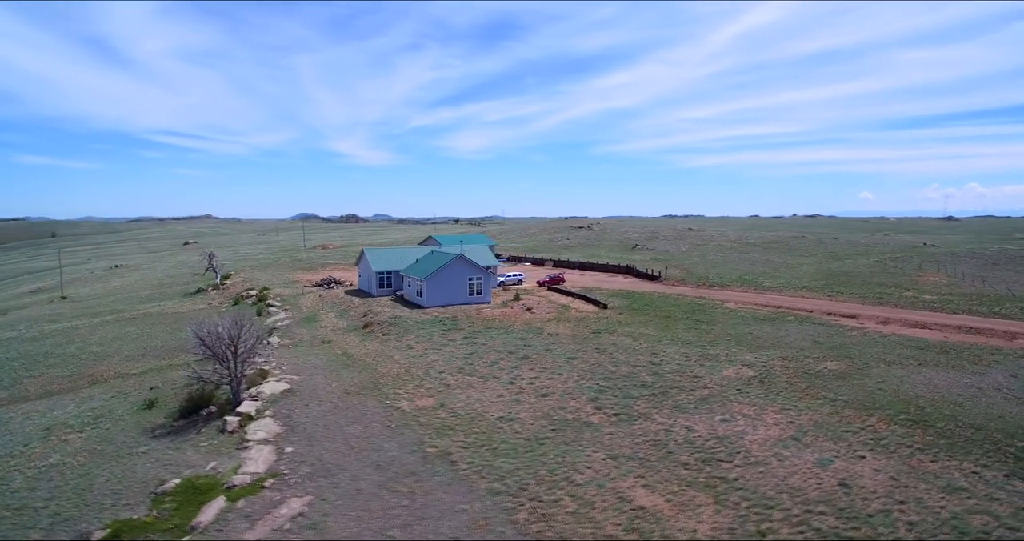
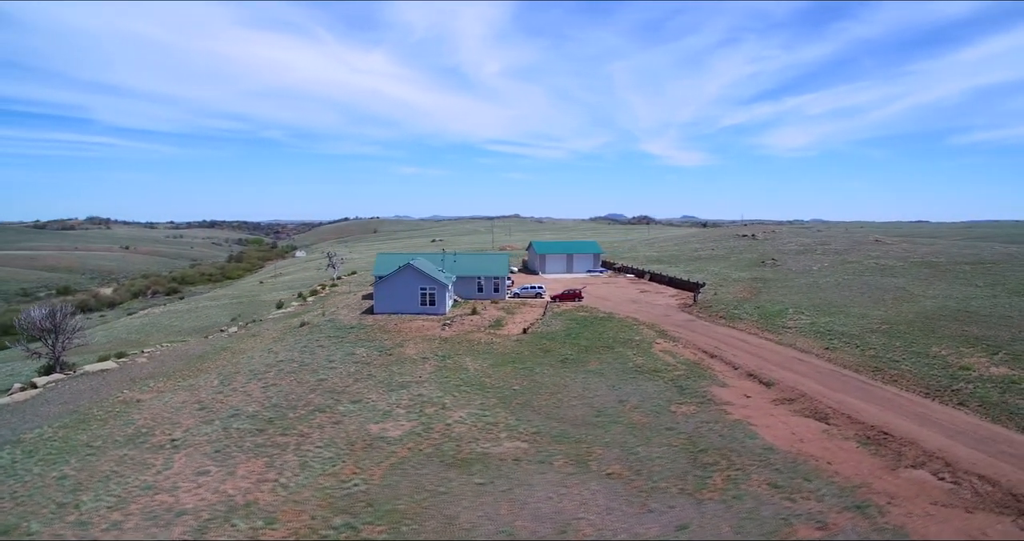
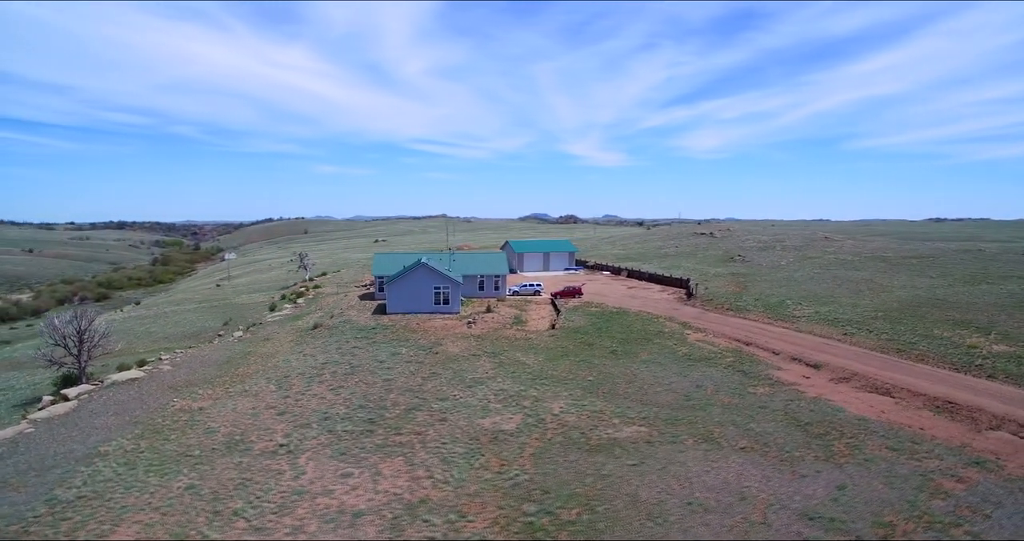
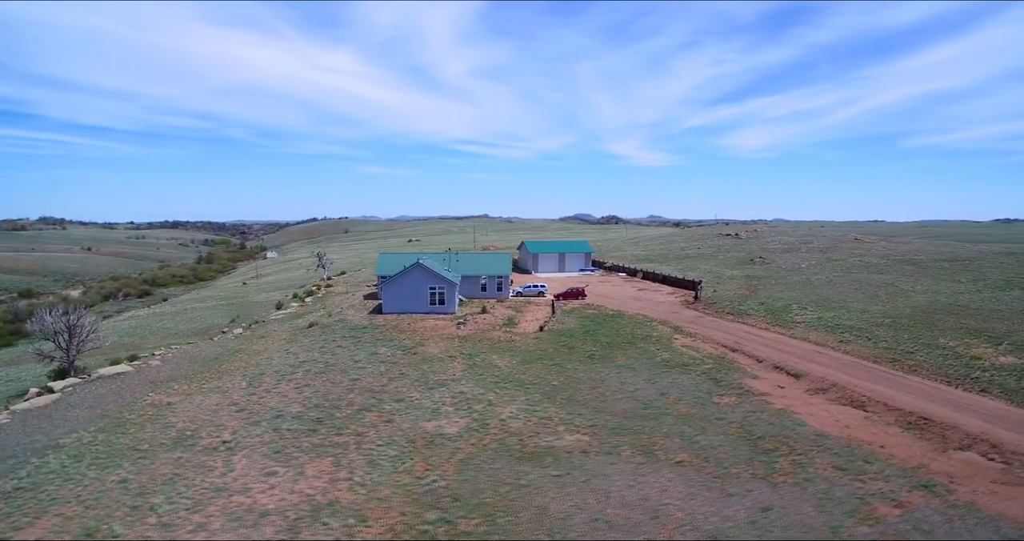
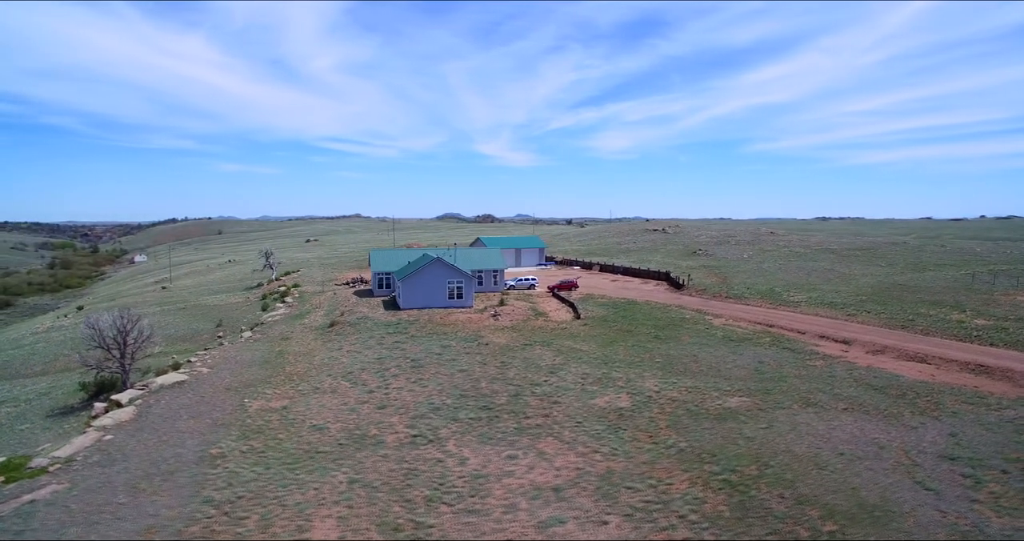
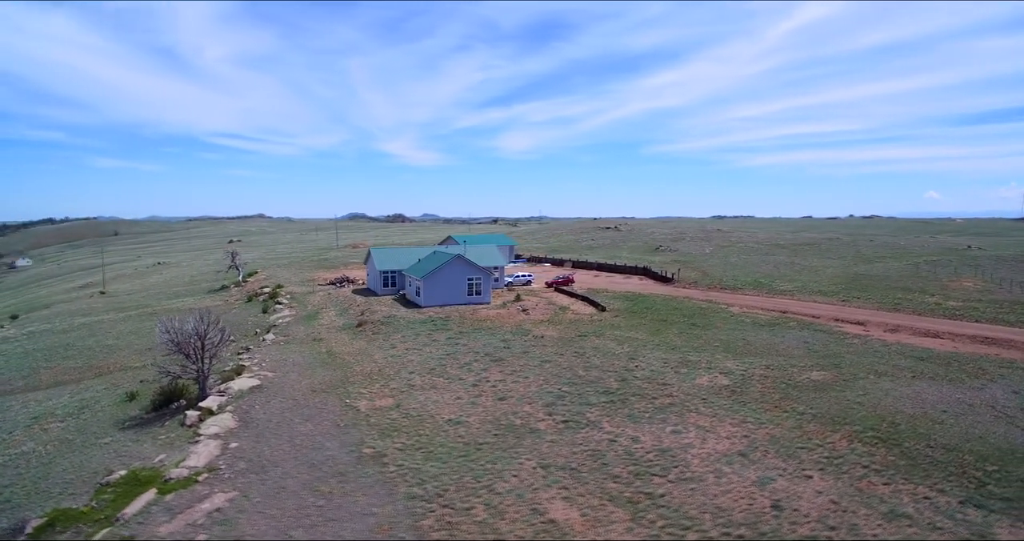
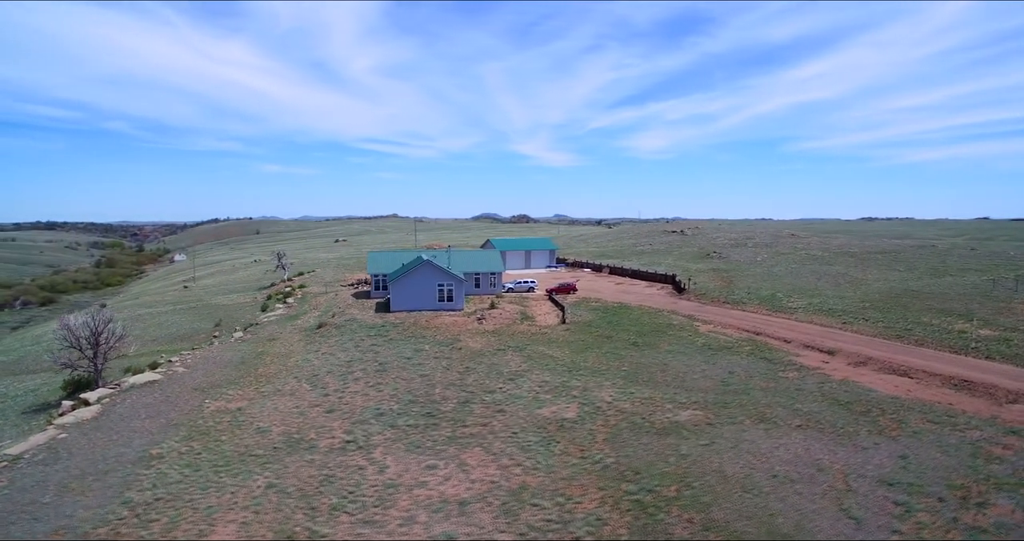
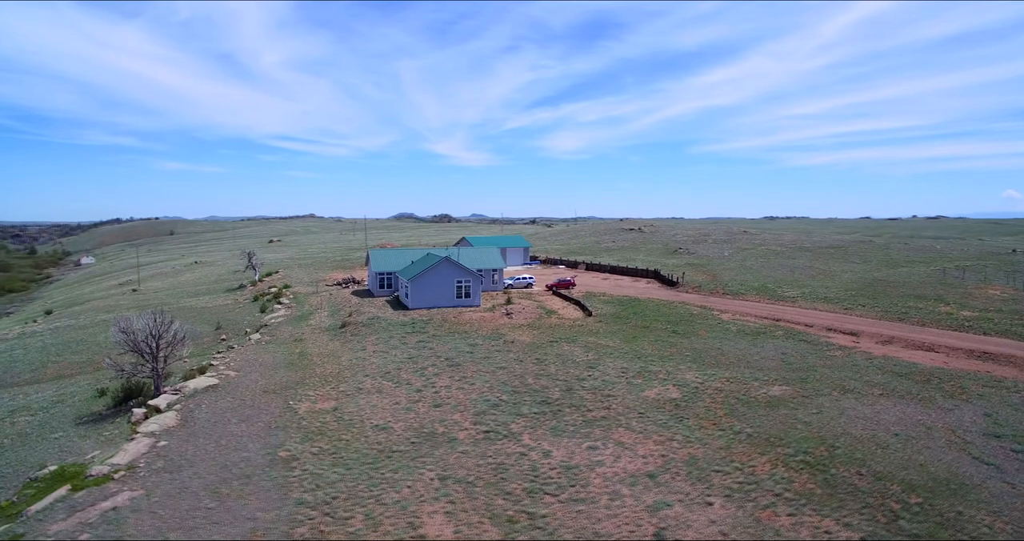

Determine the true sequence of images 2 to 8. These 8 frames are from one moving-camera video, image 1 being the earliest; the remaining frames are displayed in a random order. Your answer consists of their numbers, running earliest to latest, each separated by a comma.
6, 8, 5, 7, 3, 4, 2
